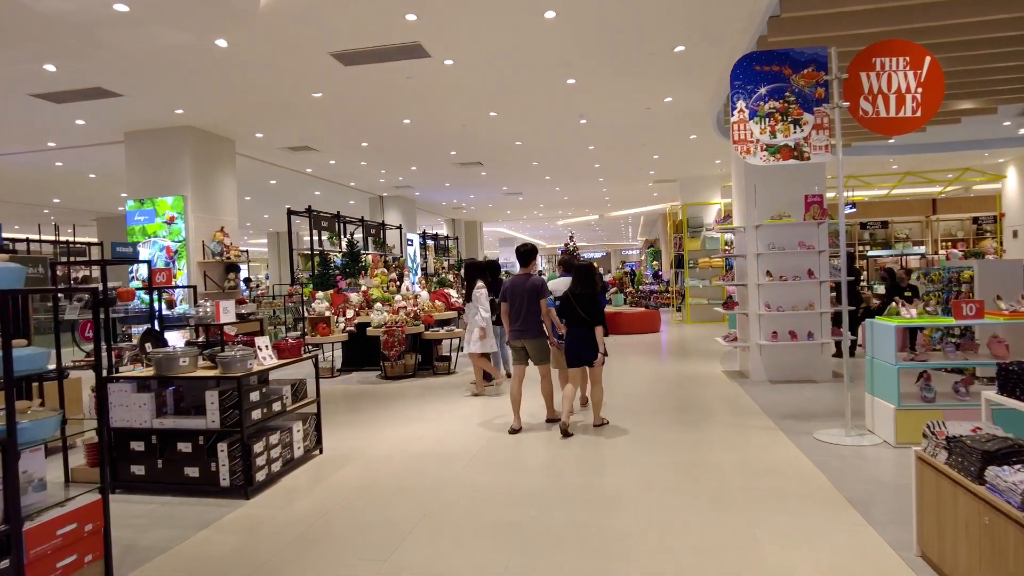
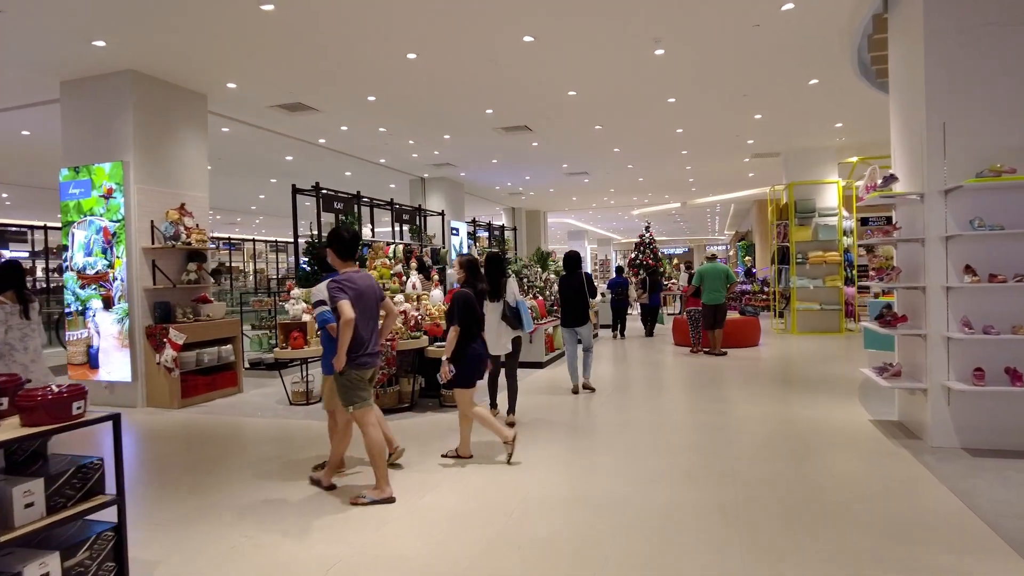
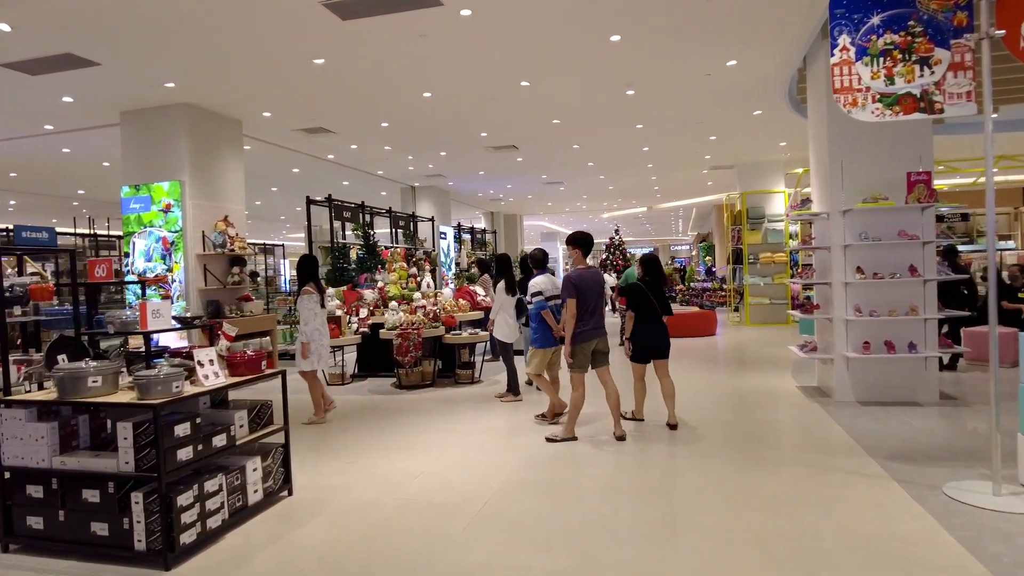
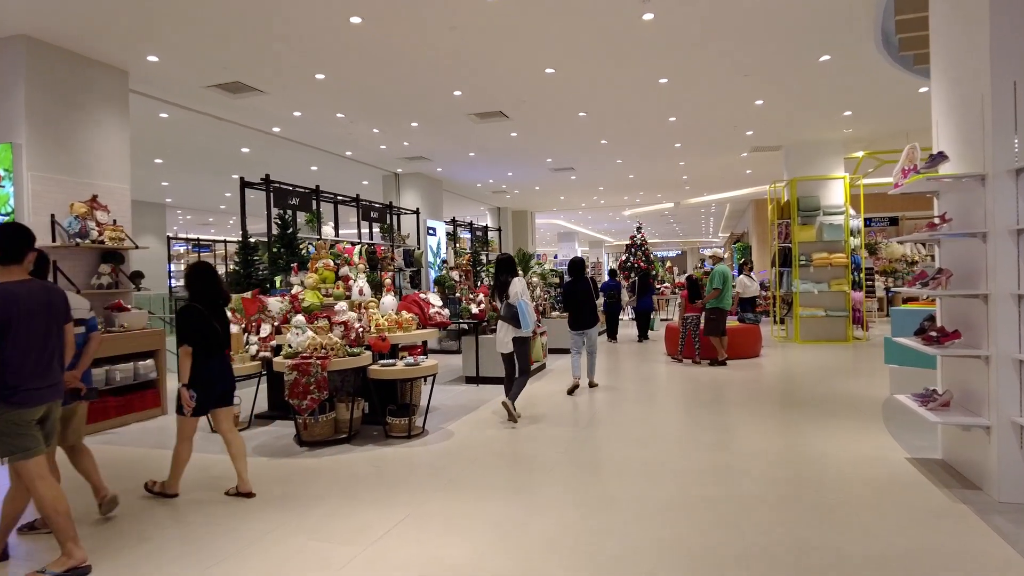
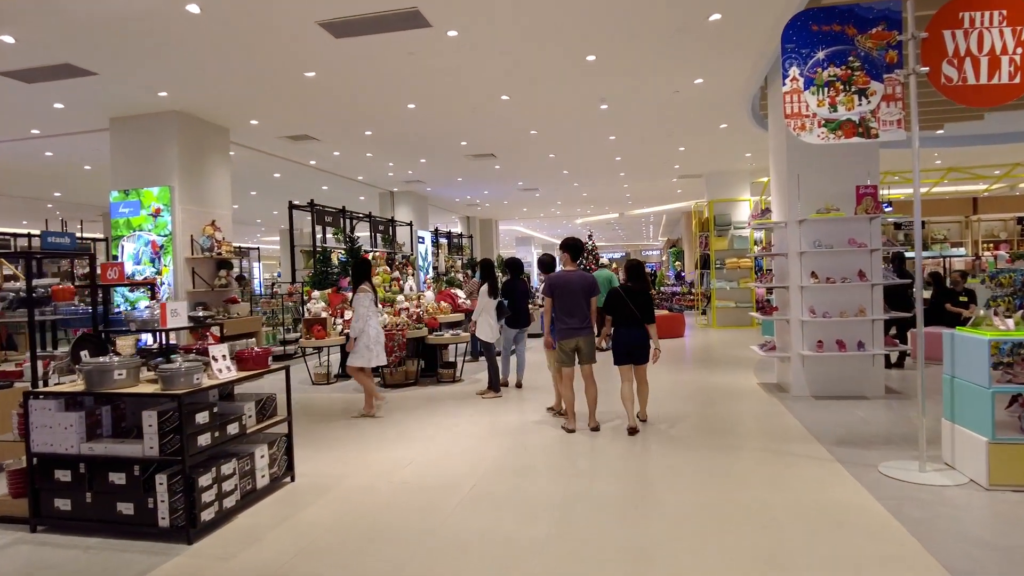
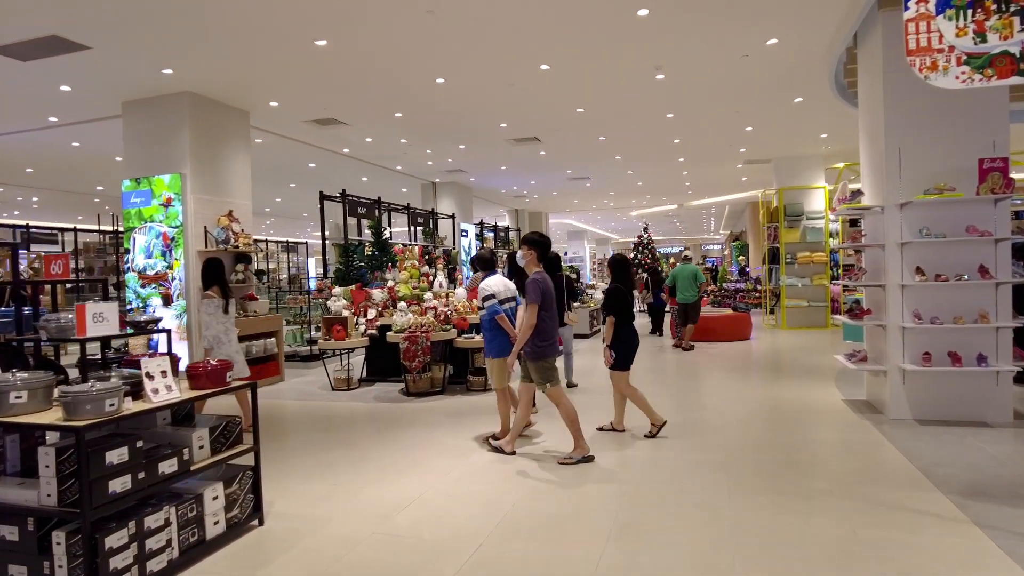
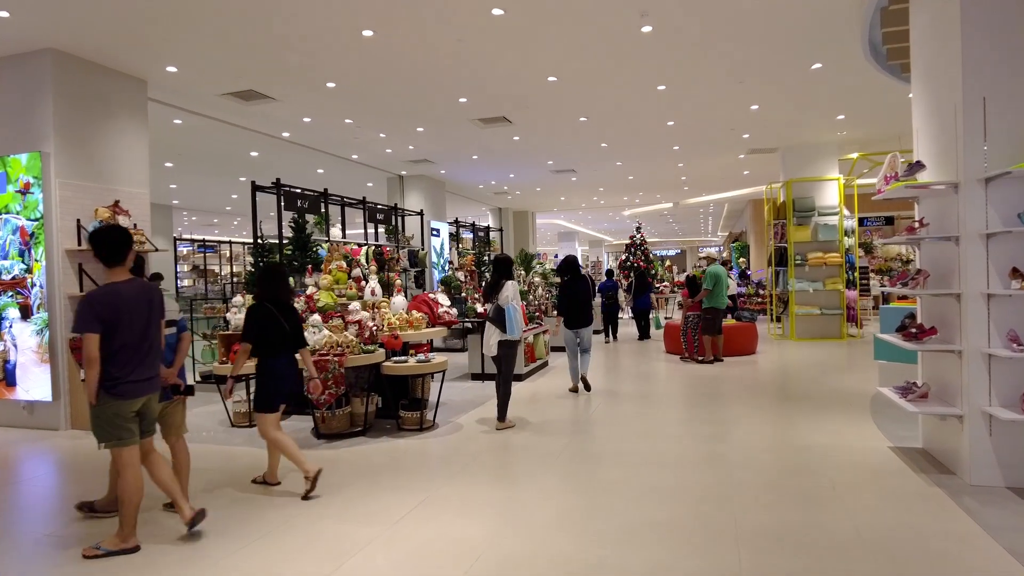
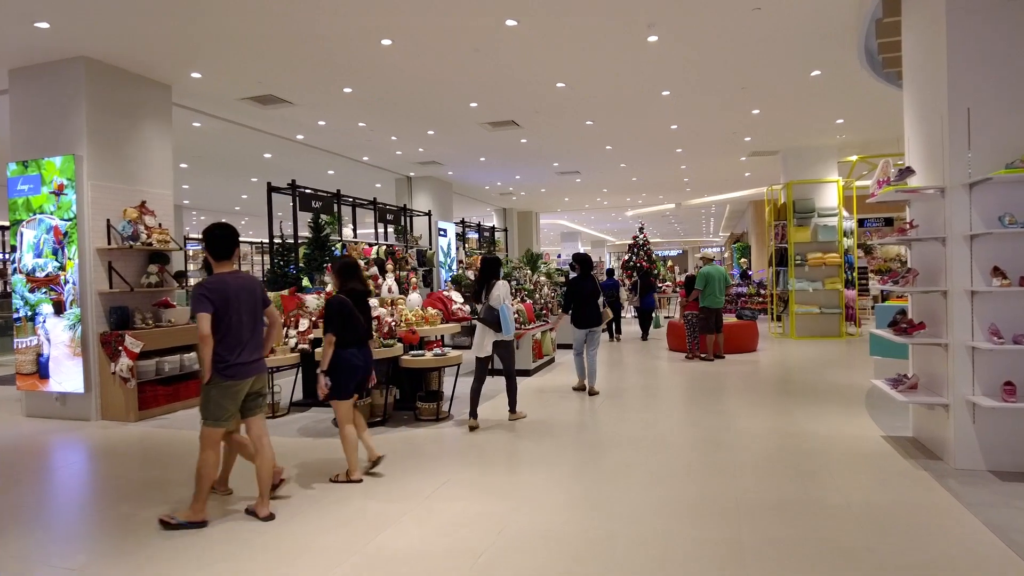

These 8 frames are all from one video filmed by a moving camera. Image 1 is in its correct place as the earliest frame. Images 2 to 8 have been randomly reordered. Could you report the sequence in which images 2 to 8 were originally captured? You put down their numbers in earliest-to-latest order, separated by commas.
5, 3, 6, 2, 8, 7, 4
